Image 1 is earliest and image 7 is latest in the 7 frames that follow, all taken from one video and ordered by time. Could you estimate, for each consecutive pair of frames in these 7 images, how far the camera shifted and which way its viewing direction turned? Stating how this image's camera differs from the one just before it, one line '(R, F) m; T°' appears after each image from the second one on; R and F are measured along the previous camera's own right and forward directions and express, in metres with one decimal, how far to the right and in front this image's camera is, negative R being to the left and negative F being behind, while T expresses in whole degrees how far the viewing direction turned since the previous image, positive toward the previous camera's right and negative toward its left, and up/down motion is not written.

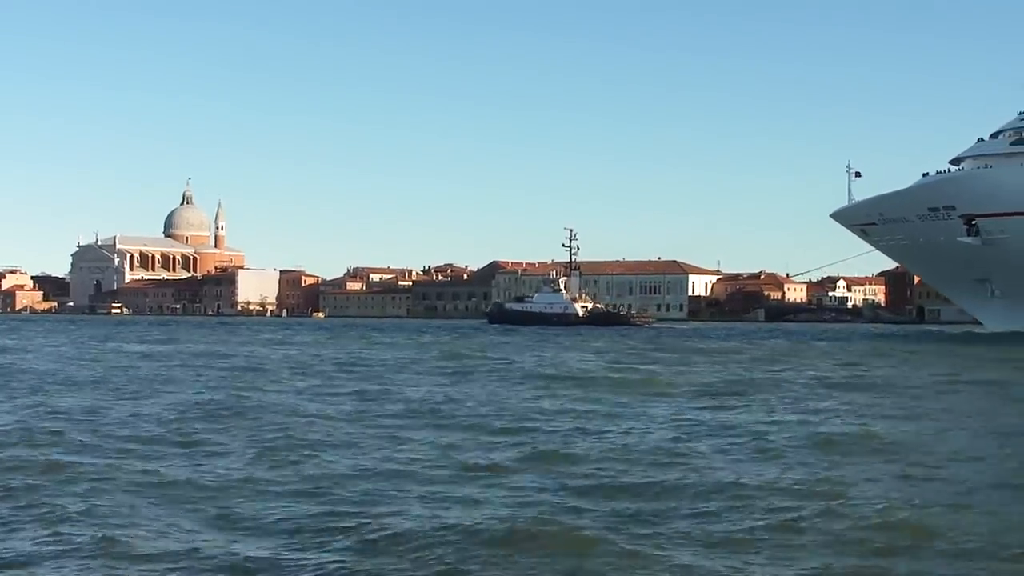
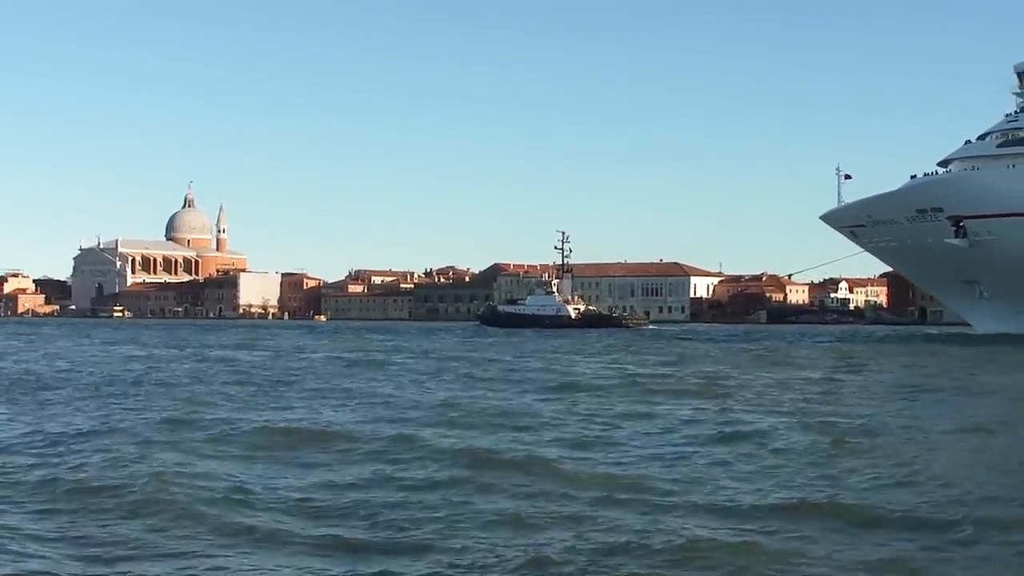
(-4.6, +0.2) m; 0°
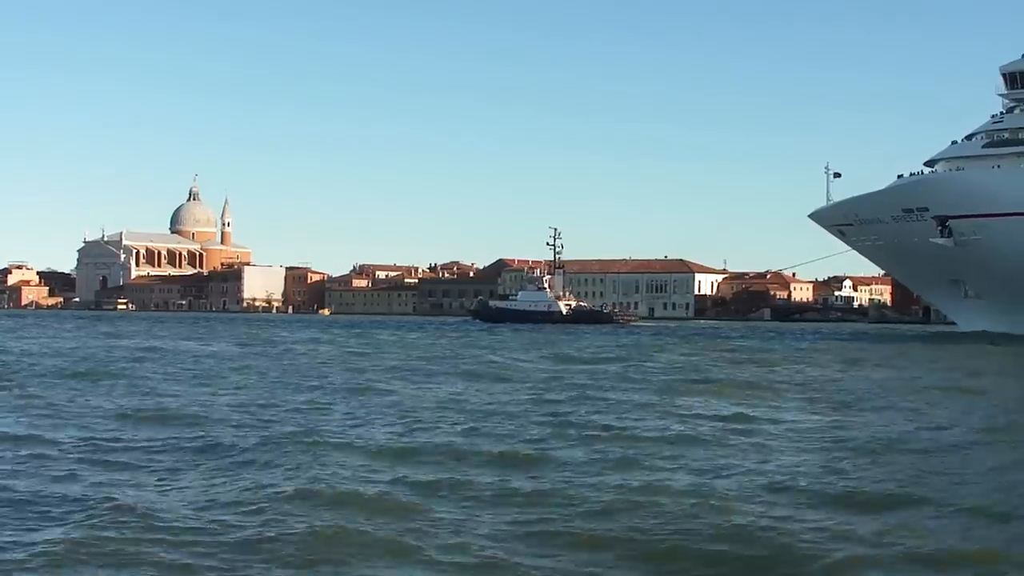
(+1.1, -0.1) m; 0°
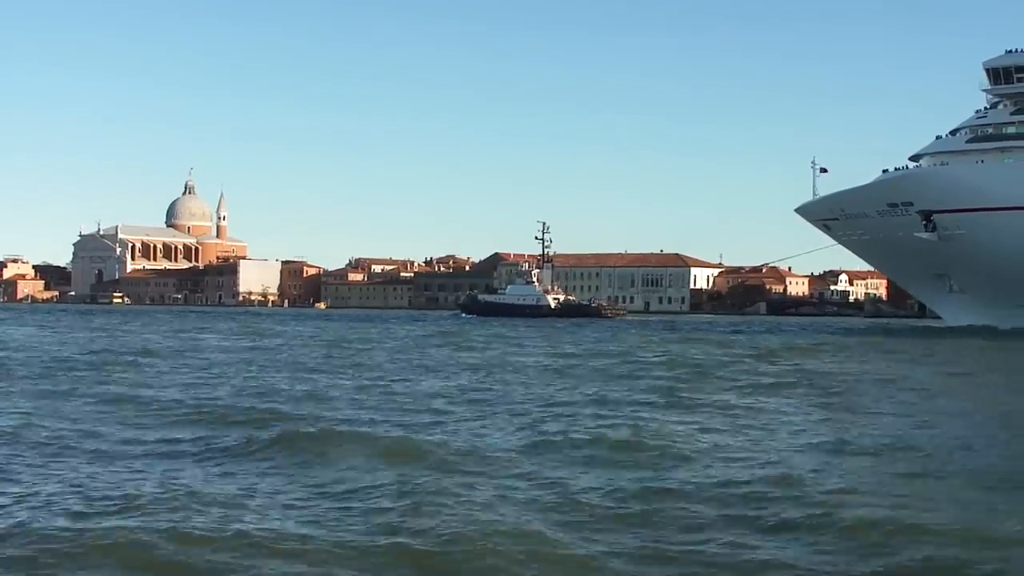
(+4.4, -0.2) m; 0°
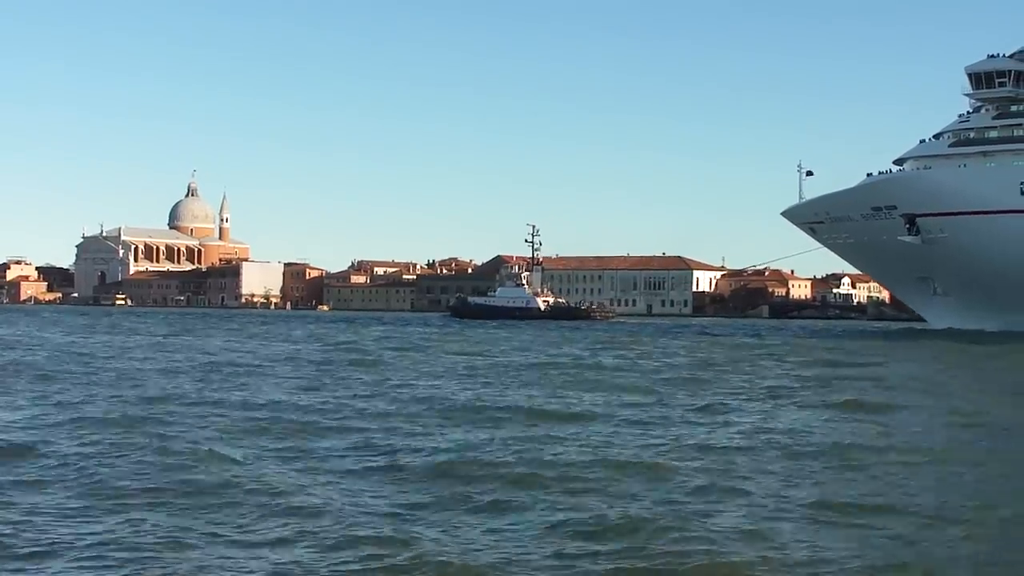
(-4.8, -1.0) m; 0°
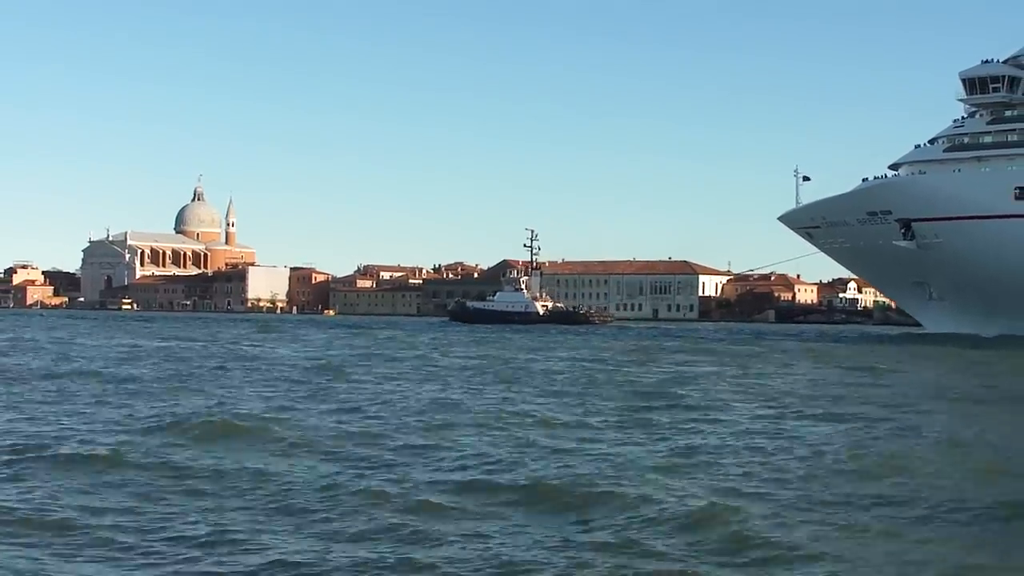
(-7.3, +1.6) m; 0°
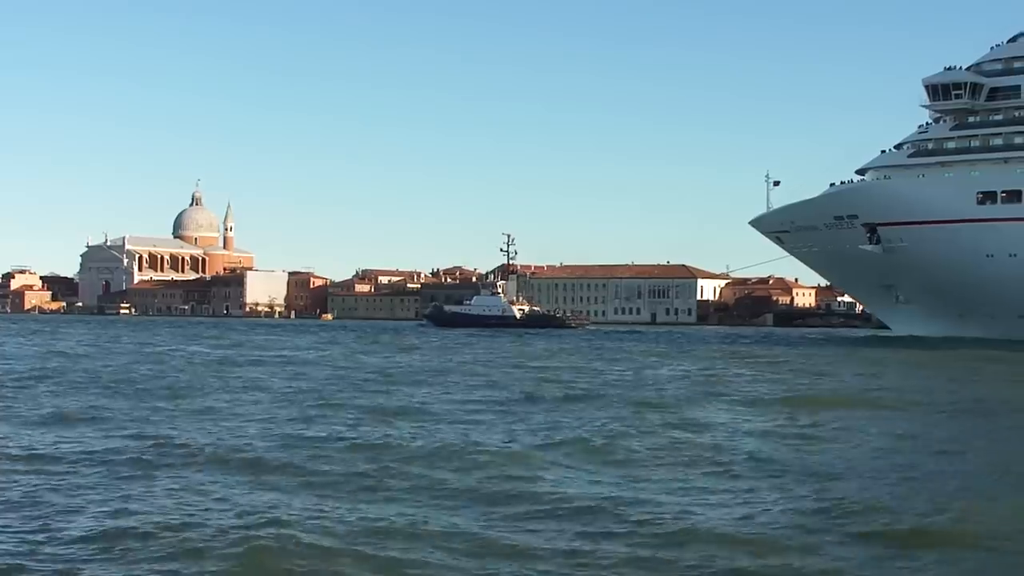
(+0.3, -0.1) m; 0°
